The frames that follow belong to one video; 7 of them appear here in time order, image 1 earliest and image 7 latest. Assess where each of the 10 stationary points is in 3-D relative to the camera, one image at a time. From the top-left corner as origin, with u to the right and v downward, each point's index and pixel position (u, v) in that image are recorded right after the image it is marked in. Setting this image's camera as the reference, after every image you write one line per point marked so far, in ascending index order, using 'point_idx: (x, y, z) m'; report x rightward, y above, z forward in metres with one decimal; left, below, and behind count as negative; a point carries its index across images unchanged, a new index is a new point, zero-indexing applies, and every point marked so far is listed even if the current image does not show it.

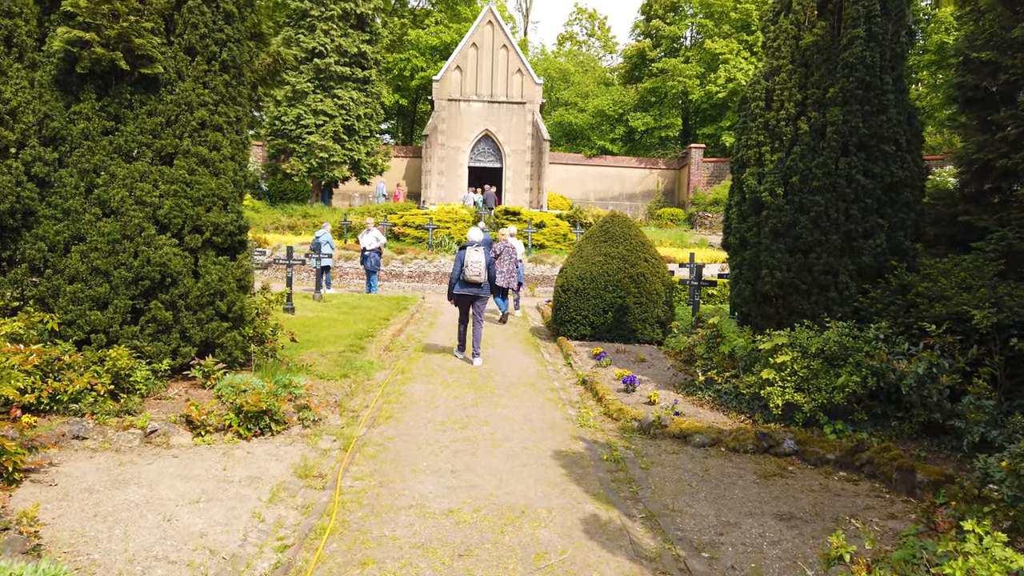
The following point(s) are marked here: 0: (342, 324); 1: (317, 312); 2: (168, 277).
0: (-2.5, -0.5, +10.9) m
1: (-3.3, -0.4, +12.3) m
2: (-2.8, +0.1, +6.0) m
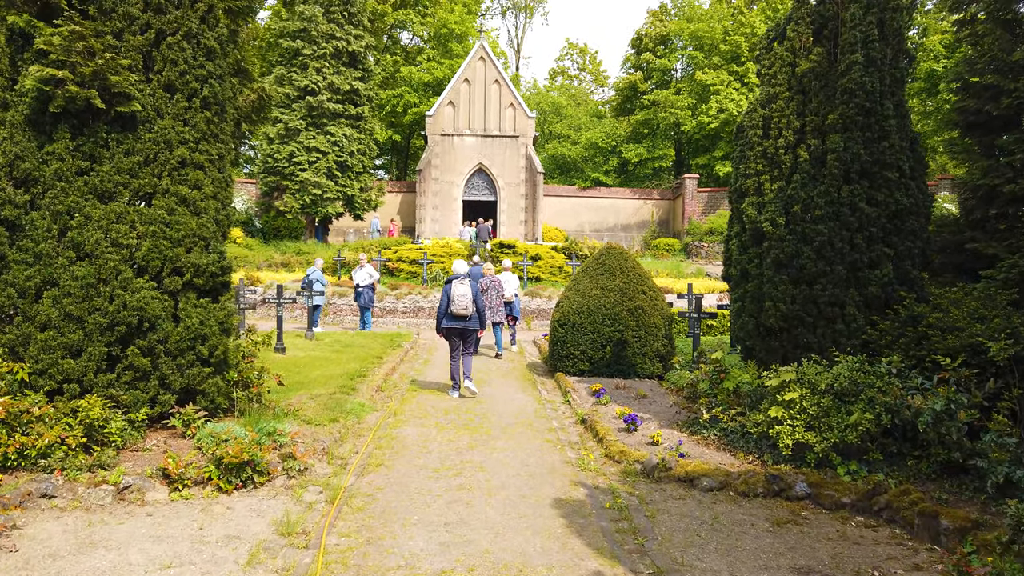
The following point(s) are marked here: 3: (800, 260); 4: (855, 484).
0: (-2.6, -1.1, +10.6) m
1: (-3.3, -1.0, +12.0) m
2: (-2.8, -0.3, +5.7) m
3: (+2.4, +0.2, +6.2) m
4: (+2.4, -1.4, +5.1) m
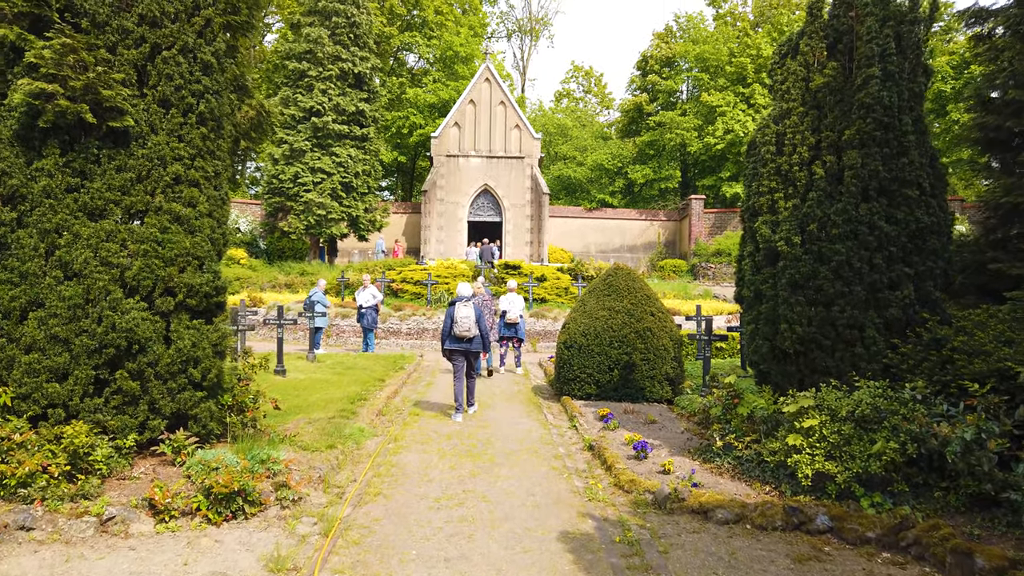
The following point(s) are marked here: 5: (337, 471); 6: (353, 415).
0: (-2.5, -1.4, +10.4) m
1: (-3.3, -1.4, +11.8) m
2: (-2.8, -0.4, +5.5) m
3: (+2.5, +0.1, +5.9) m
4: (+2.4, -1.5, +4.8) m
5: (-1.5, -1.6, +6.2) m
6: (-1.8, -1.5, +8.4) m
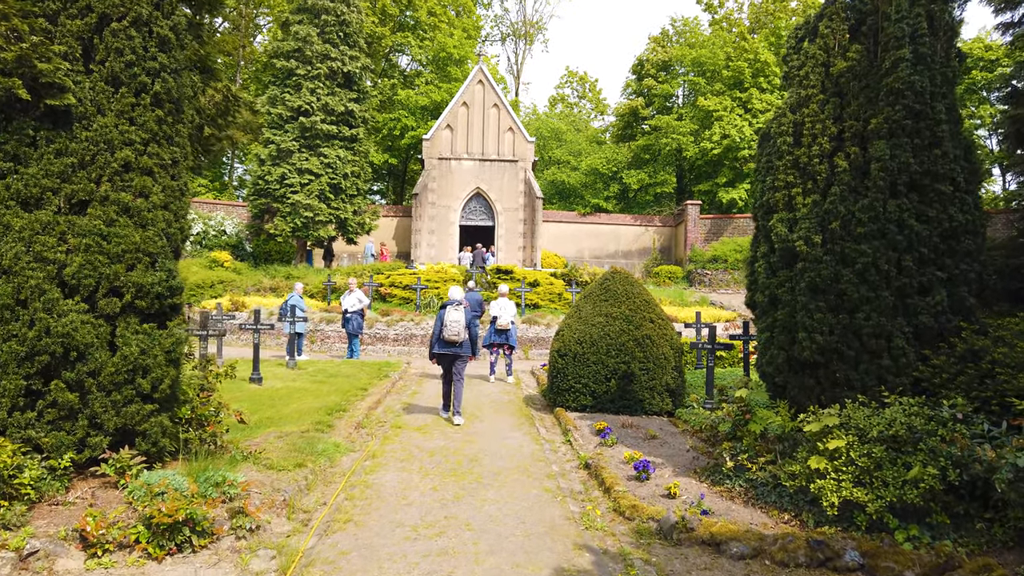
0: (-2.6, -1.4, +9.8) m
1: (-3.4, -1.4, +11.1) m
2: (-2.9, -0.4, +4.8) m
3: (+2.4, 0.0, +5.3) m
4: (+2.3, -1.5, +4.2) m
5: (-1.6, -1.6, +5.6) m
6: (-1.9, -1.5, +7.7) m
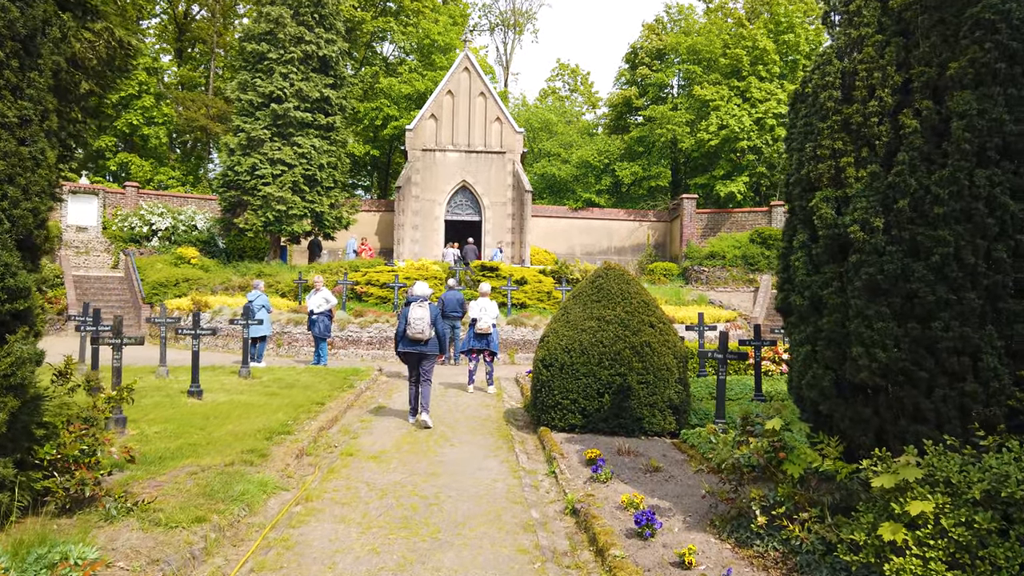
0: (-2.9, -1.4, +8.4) m
1: (-3.7, -1.4, +9.7) m
2: (-3.1, -0.4, +3.4) m
3: (+2.2, 0.0, +4.0) m
4: (+2.1, -1.5, +2.9) m
5: (-1.8, -1.6, +4.2) m
6: (-2.2, -1.5, +6.3) m
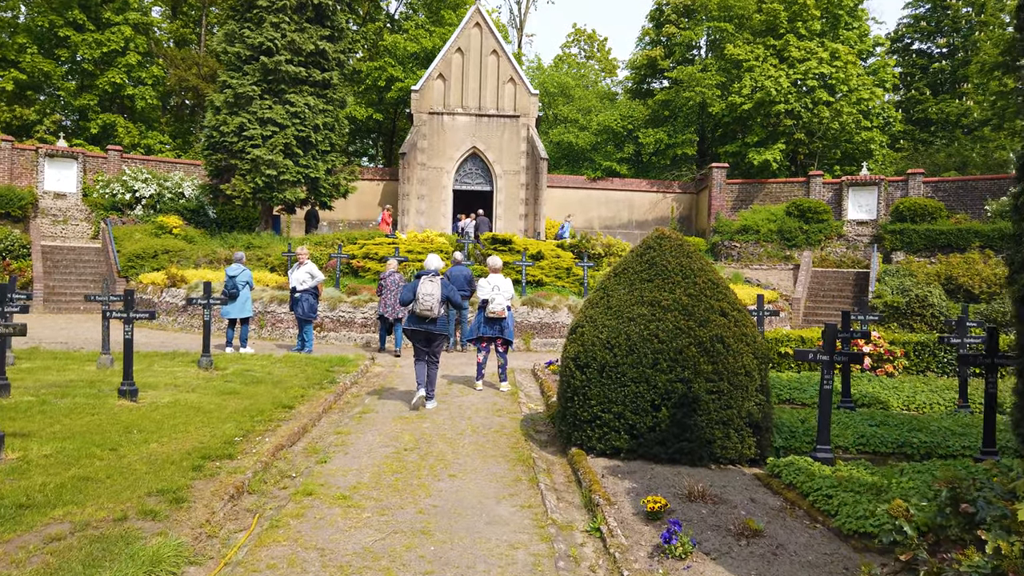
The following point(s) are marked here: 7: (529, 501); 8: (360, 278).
0: (-2.7, -1.2, +6.4) m
1: (-3.5, -1.1, +7.7) m
2: (-3.0, -0.3, +1.4) m
3: (+2.3, +0.1, +1.9) m
4: (+2.2, -1.5, +0.8) m
5: (-1.7, -1.5, +2.2) m
6: (-2.0, -1.3, +4.3) m
7: (+0.1, -1.5, +5.0) m
8: (-3.4, +0.2, +16.2) m
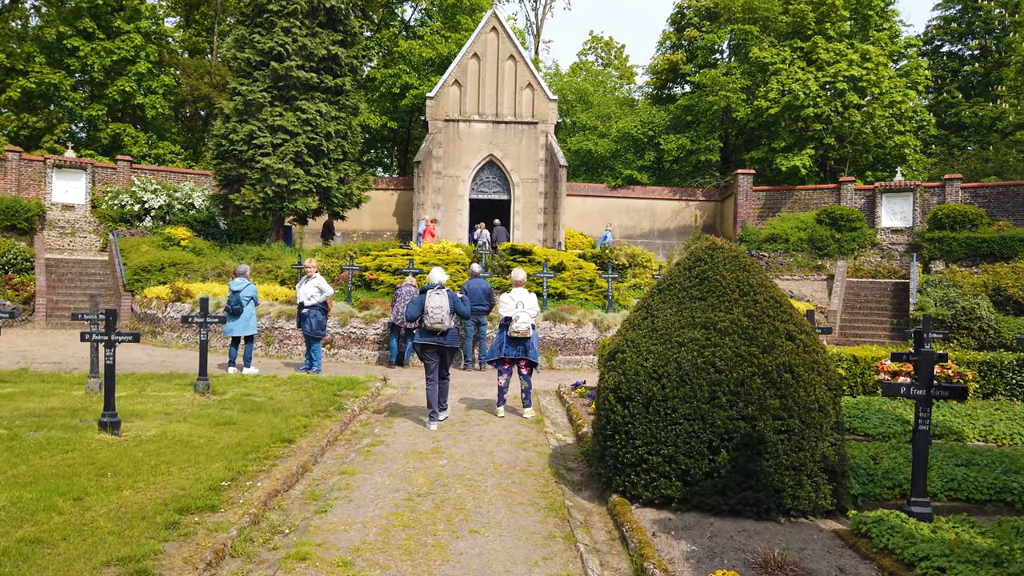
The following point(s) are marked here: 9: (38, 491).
0: (-2.5, -1.3, +5.6) m
1: (-3.2, -1.3, +7.0) m
2: (-2.9, -0.4, +0.7) m
3: (+2.4, 0.0, +1.0) m
4: (+2.3, -1.6, -0.1) m
5: (-1.5, -1.6, +1.4) m
6: (-1.8, -1.4, +3.5) m
7: (+0.3, -1.6, +4.2) m
8: (-2.9, -0.1, +15.5) m
9: (-3.0, -1.3, +4.8) m
